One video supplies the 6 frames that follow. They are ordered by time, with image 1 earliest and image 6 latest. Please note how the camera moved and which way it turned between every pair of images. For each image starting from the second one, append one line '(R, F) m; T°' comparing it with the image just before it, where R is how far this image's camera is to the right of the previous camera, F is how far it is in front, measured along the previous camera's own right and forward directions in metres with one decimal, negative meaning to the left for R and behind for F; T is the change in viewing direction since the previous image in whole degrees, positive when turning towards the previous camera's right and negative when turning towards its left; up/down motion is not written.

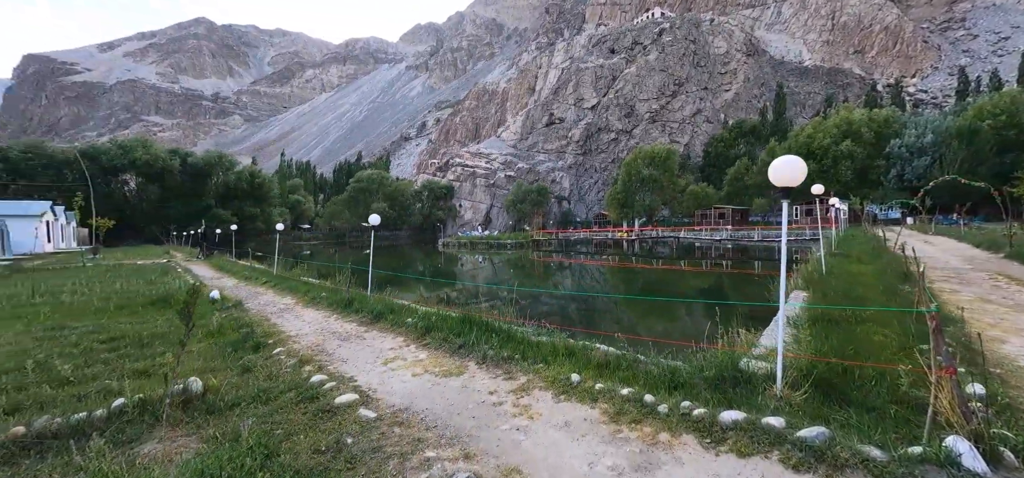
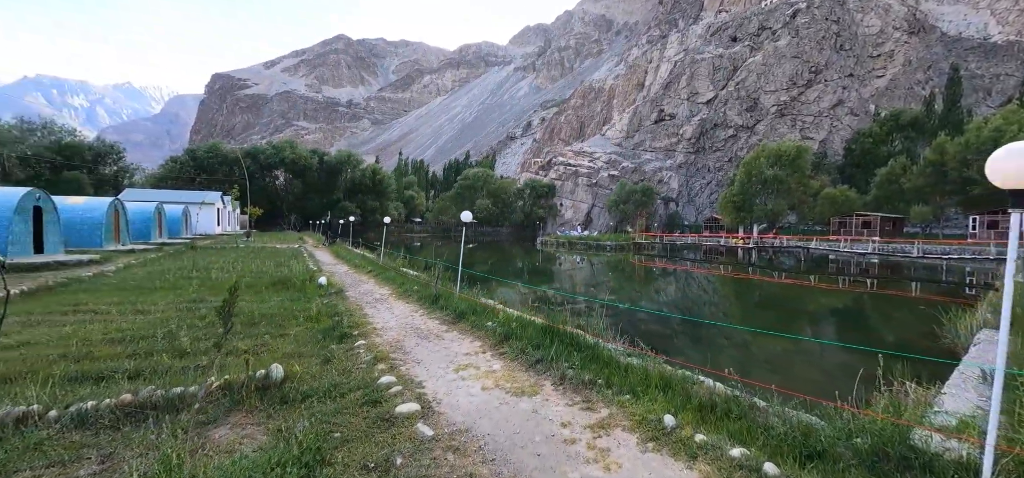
(+0.1, +0.6) m; -13°
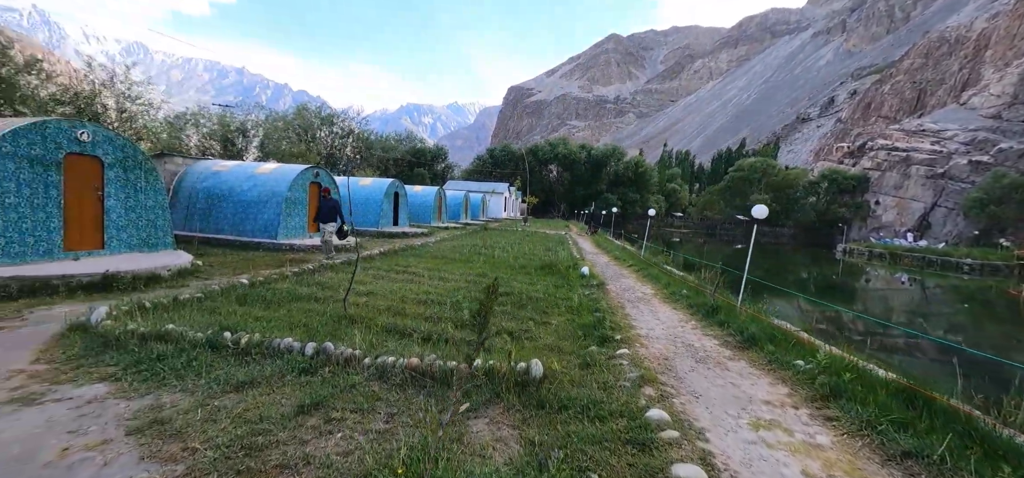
(-0.5, +0.8) m; -33°
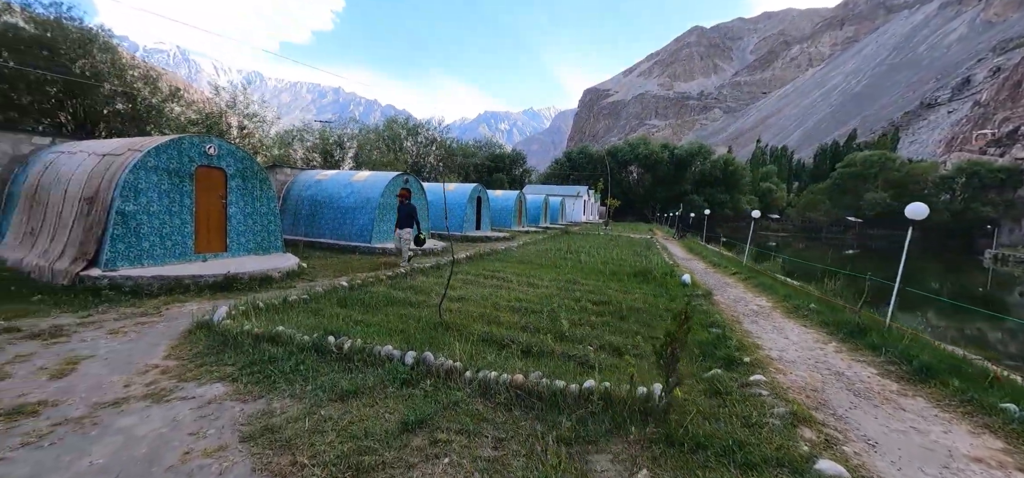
(-0.3, +0.4) m; -10°
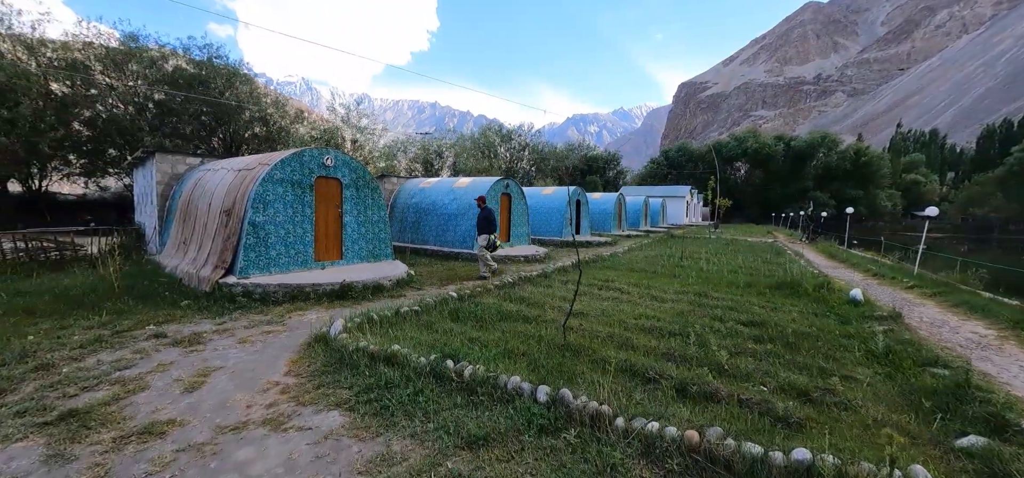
(-0.5, +0.7) m; -12°
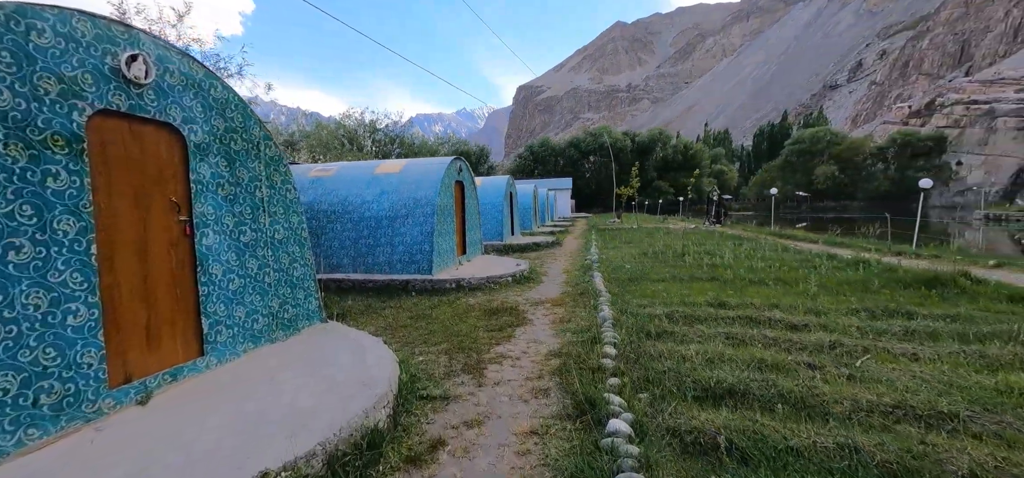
(-2.2, +4.6) m; +20°
